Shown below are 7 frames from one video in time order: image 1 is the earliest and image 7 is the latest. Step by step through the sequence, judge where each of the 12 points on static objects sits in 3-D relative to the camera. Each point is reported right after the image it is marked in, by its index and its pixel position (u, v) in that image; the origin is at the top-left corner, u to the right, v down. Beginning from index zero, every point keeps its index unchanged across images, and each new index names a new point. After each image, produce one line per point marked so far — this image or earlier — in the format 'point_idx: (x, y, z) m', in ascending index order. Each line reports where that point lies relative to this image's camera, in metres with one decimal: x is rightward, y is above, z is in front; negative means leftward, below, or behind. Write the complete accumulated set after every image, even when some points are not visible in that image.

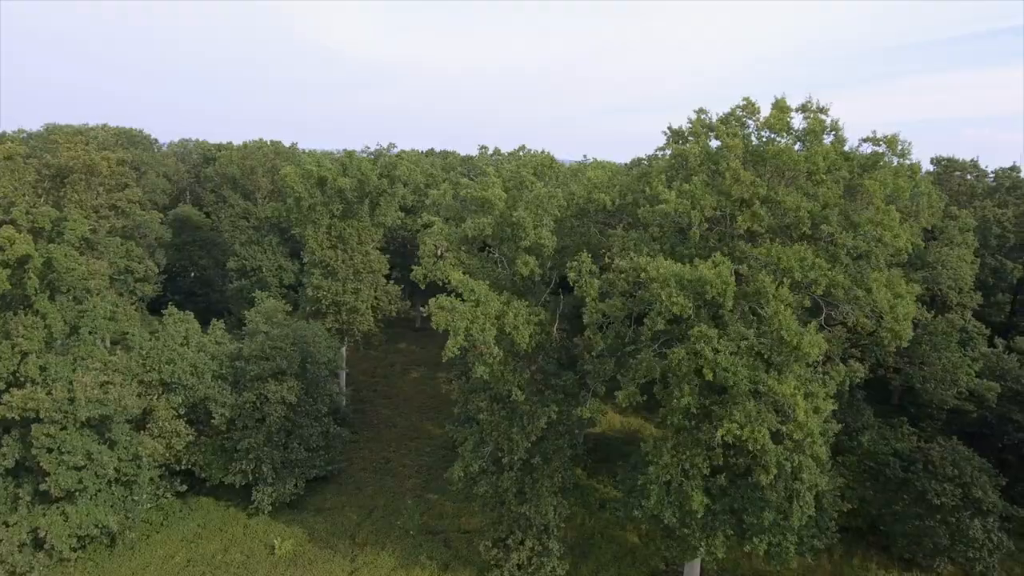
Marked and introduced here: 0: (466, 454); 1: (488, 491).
0: (-1.2, -4.3, +16.4) m
1: (-0.6, -5.3, +16.7) m
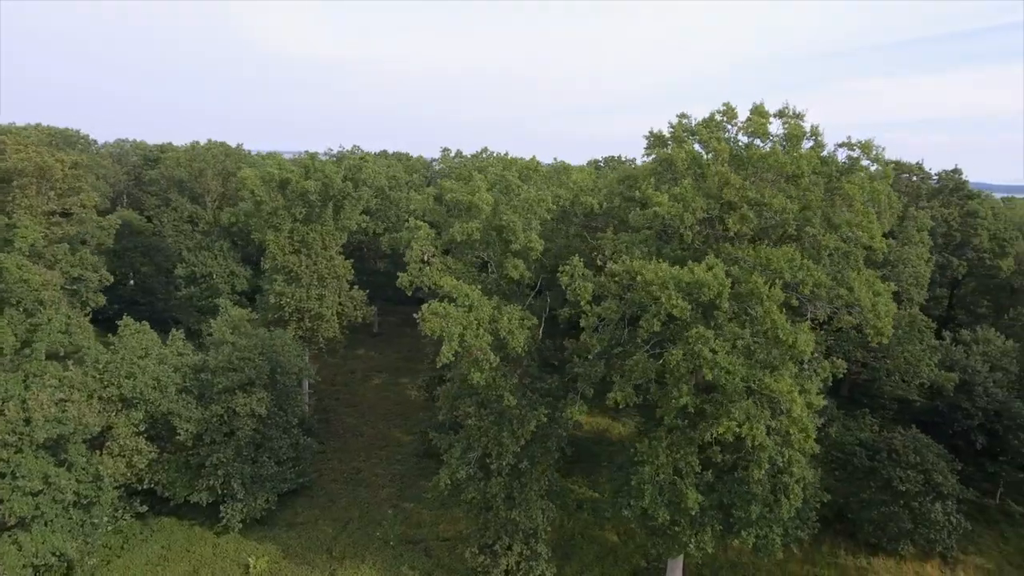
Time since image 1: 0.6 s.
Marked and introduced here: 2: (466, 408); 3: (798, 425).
0: (-1.5, -4.4, +16.1) m
1: (-1.0, -5.4, +16.6) m
2: (-1.2, -3.0, +16.2) m
3: (+5.6, -2.7, +12.4) m
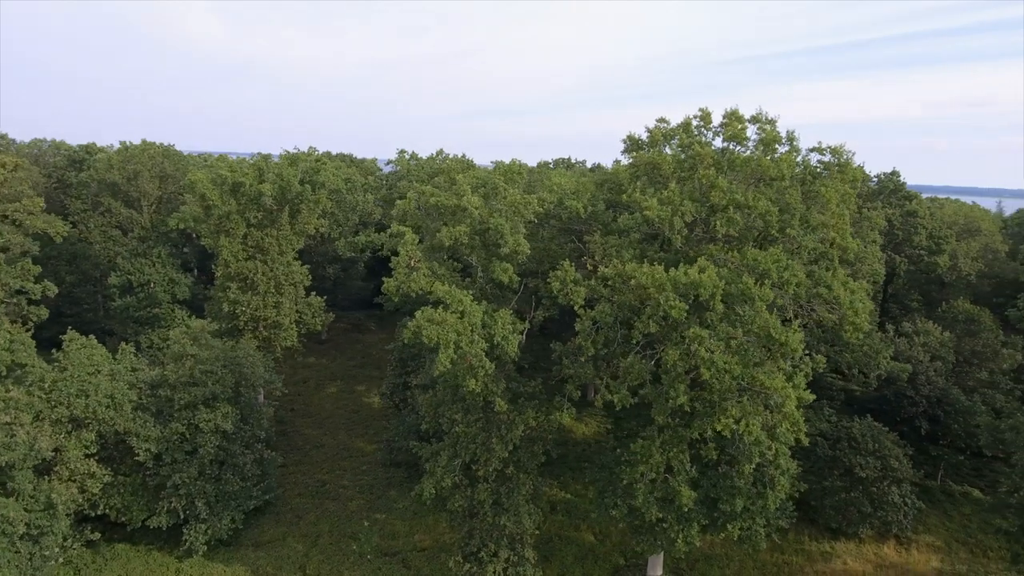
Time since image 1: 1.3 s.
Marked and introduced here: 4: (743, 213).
0: (-1.8, -4.5, +15.8) m
1: (-1.3, -5.6, +16.3) m
2: (-1.5, -3.2, +15.9) m
3: (+5.6, -2.7, +12.8) m
4: (+5.1, +1.6, +13.9) m
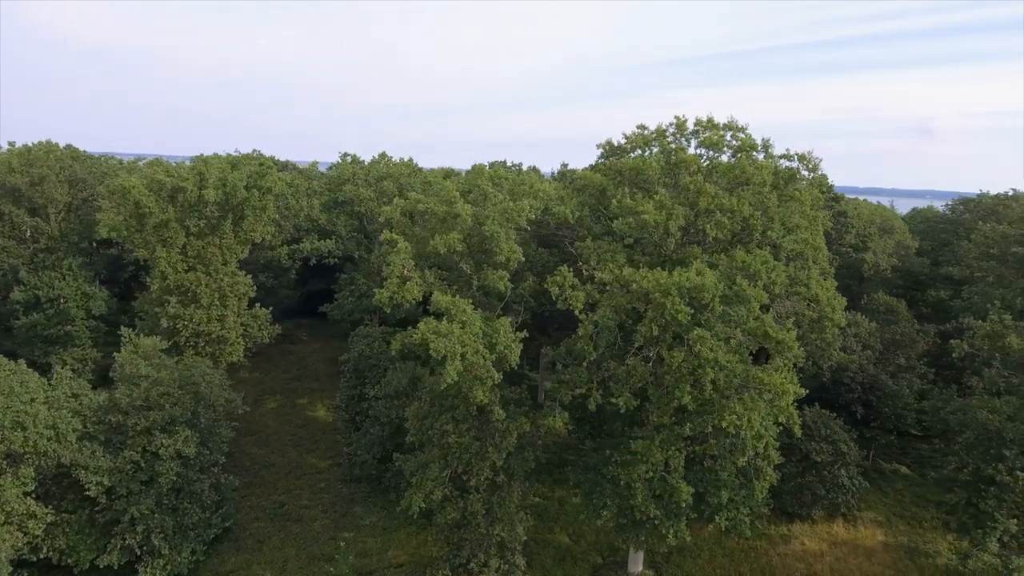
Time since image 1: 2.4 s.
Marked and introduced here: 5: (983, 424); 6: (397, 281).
0: (-2.0, -4.7, +15.5) m
1: (-1.5, -5.8, +16.0) m
2: (-1.7, -3.4, +15.6) m
3: (+5.7, -2.7, +13.5) m
4: (+5.0, +1.6, +14.5) m
5: (+11.8, -3.4, +15.8) m
6: (-2.5, +0.2, +13.9) m
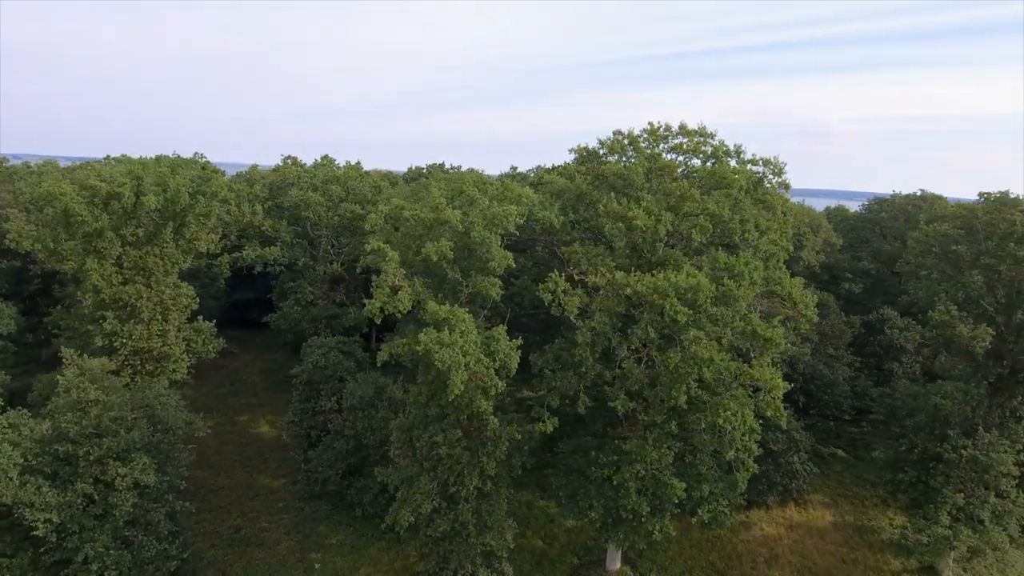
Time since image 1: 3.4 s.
0: (-2.2, -4.9, +15.1) m
1: (-1.7, -6.0, +15.7) m
2: (-2.0, -3.6, +15.2) m
3: (+5.7, -2.7, +14.1) m
4: (+4.7, +1.6, +15.0) m
5: (+11.4, -3.2, +17.2) m
6: (-2.6, -0.1, +13.5) m
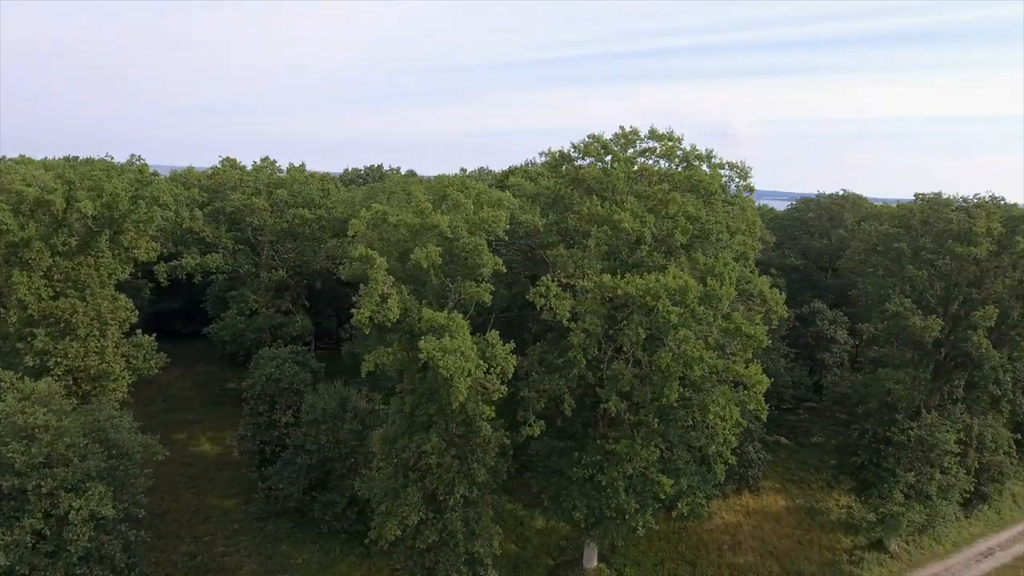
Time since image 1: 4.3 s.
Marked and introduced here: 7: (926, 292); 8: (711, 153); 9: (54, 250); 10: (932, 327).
0: (-2.4, -5.1, +14.7) m
1: (-2.0, -6.1, +15.3) m
2: (-2.2, -3.7, +14.8) m
3: (+5.5, -2.6, +14.7) m
4: (+4.3, +1.6, +15.5) m
5: (+10.7, -3.1, +18.4) m
6: (-2.8, -0.2, +13.0) m
7: (+11.8, -0.1, +18.2) m
8: (+5.3, +3.6, +17.0) m
9: (-14.0, +1.2, +19.5) m
10: (+11.2, -1.1, +17.0) m
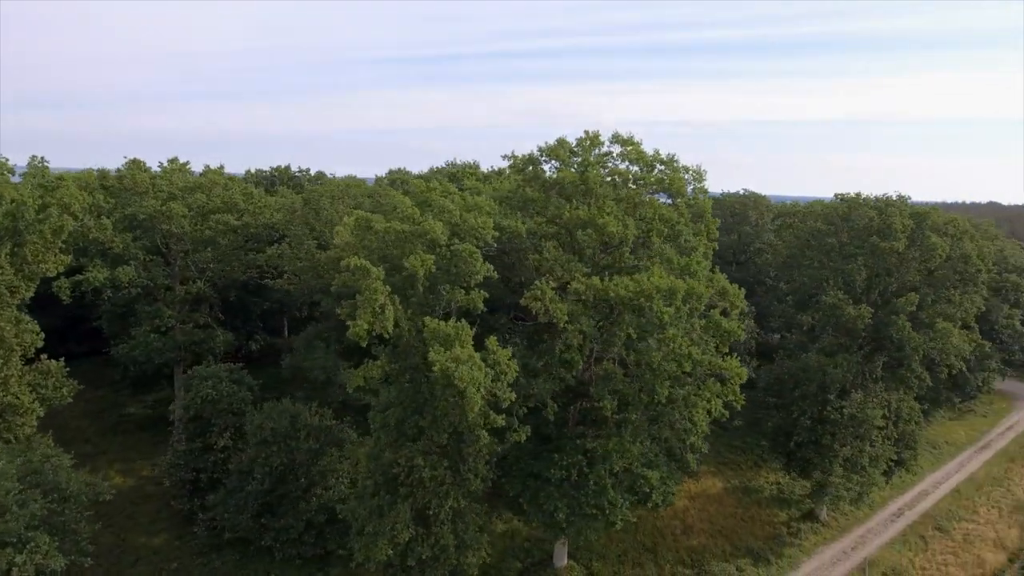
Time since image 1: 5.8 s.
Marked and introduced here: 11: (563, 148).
0: (-2.4, -5.3, +14.1) m
1: (-2.2, -6.3, +14.8) m
2: (-2.4, -3.9, +14.3) m
3: (+5.2, -2.6, +15.6) m
4: (+3.7, +1.6, +16.1) m
5: (+9.7, -2.8, +20.2) m
6: (-2.7, -0.4, +12.4) m
7: (+10.7, +0.1, +20.1) m
8: (+4.3, +3.6, +17.8) m
9: (-15.0, +0.5, +16.7) m
10: (+10.3, -0.8, +18.8) m
11: (+1.4, +3.8, +17.2) m
